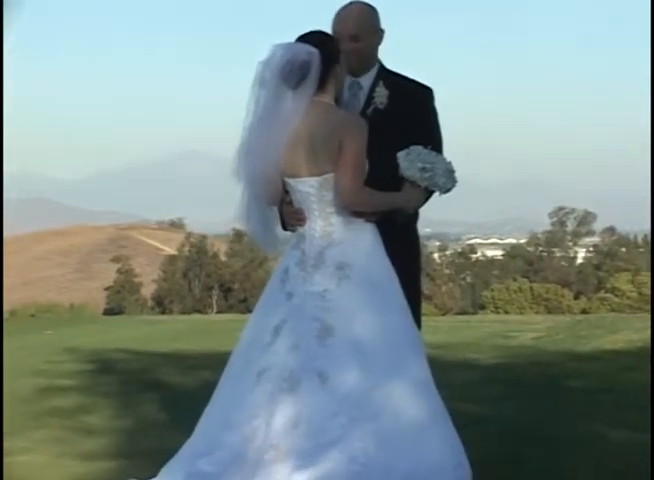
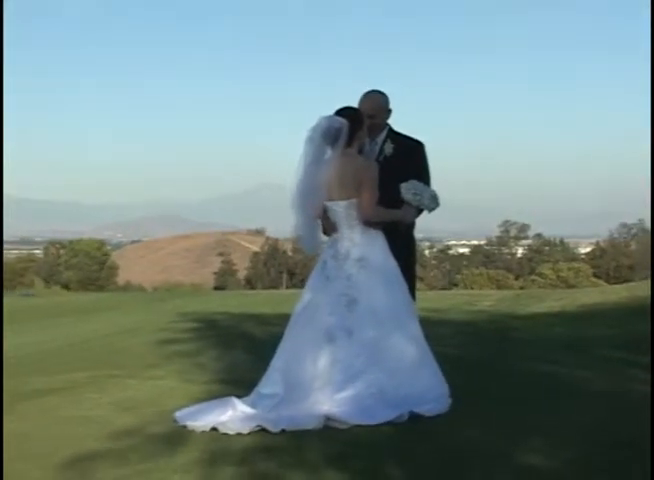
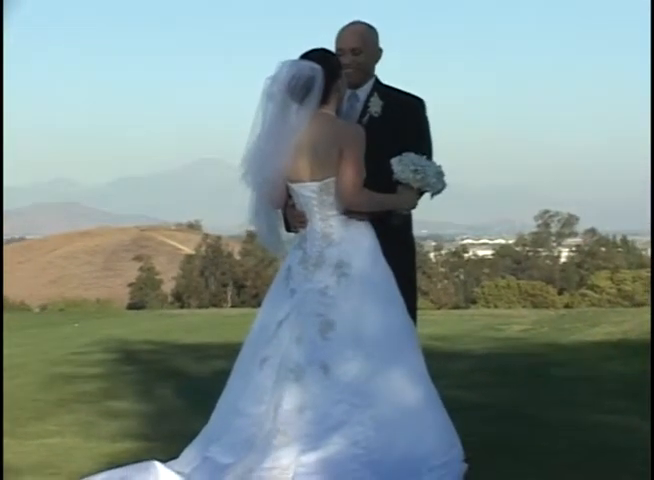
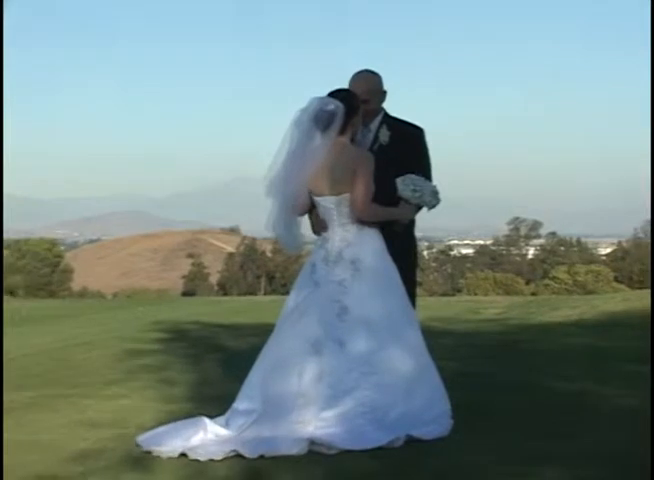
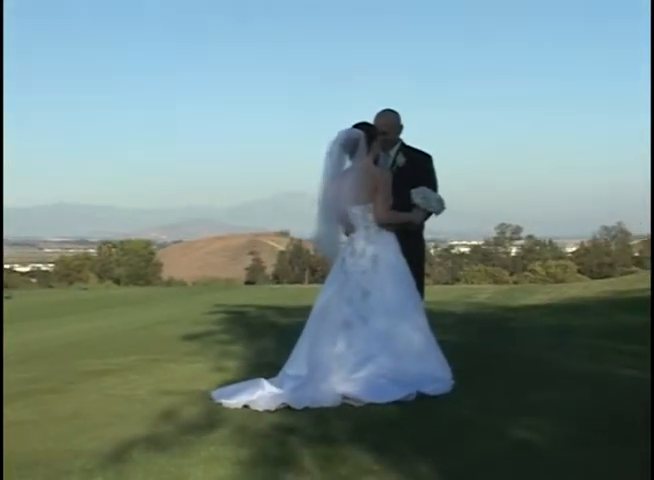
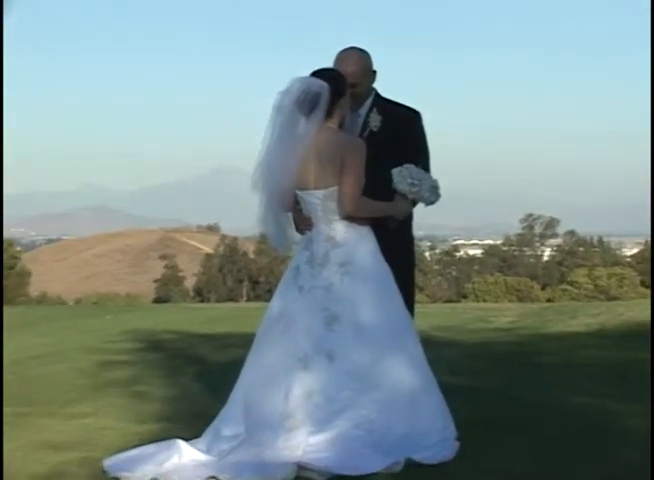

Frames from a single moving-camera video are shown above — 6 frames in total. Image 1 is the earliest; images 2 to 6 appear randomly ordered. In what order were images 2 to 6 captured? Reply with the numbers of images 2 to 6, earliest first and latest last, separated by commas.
3, 6, 4, 2, 5
